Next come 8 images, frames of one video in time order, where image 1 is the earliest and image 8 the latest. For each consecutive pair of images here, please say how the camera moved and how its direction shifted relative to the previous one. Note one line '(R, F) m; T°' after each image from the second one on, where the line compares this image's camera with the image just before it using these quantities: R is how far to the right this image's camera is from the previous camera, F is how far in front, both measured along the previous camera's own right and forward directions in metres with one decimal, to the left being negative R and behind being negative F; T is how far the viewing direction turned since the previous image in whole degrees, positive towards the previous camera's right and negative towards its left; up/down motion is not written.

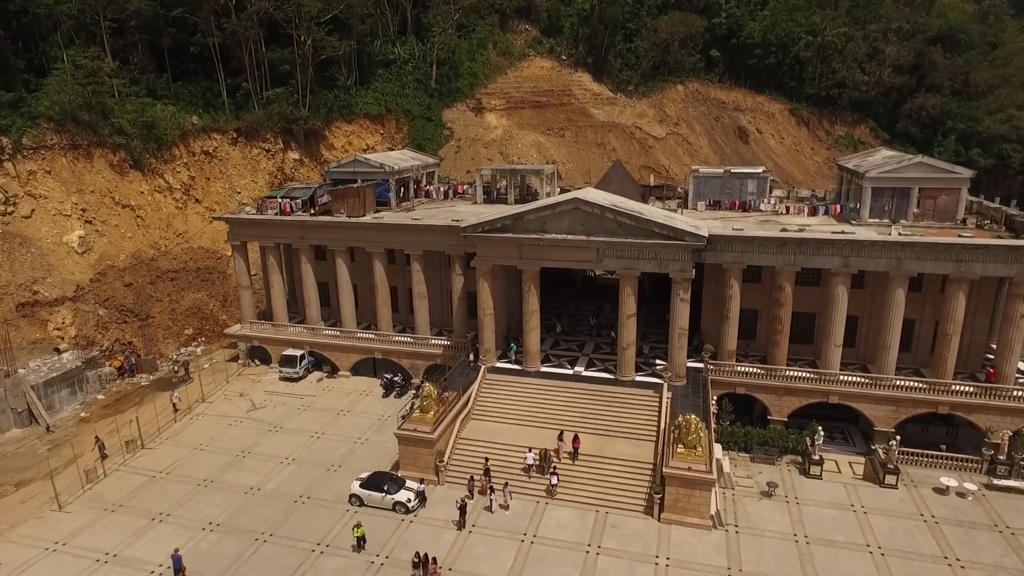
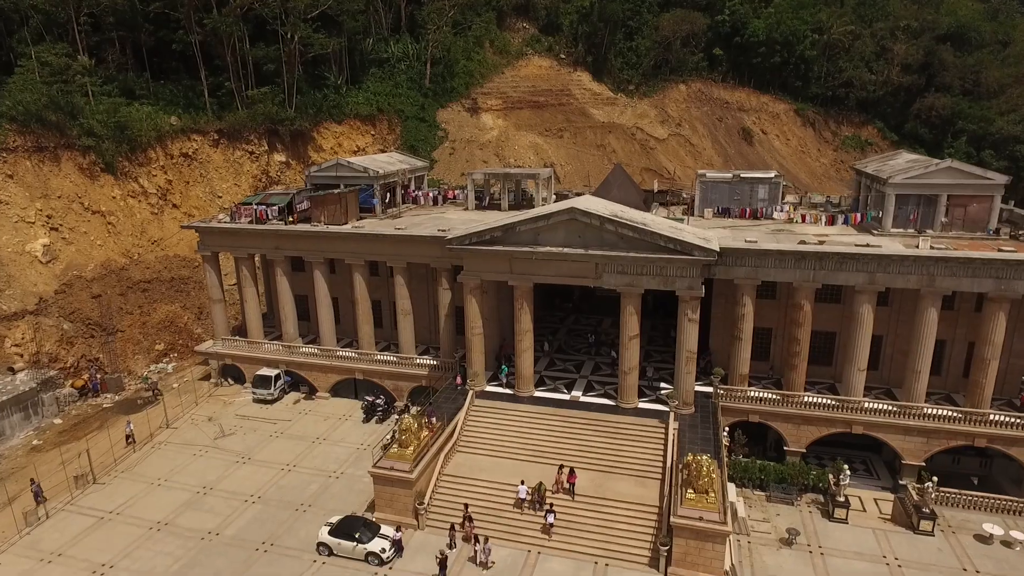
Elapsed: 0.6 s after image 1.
(+0.4, +2.8) m; 0°
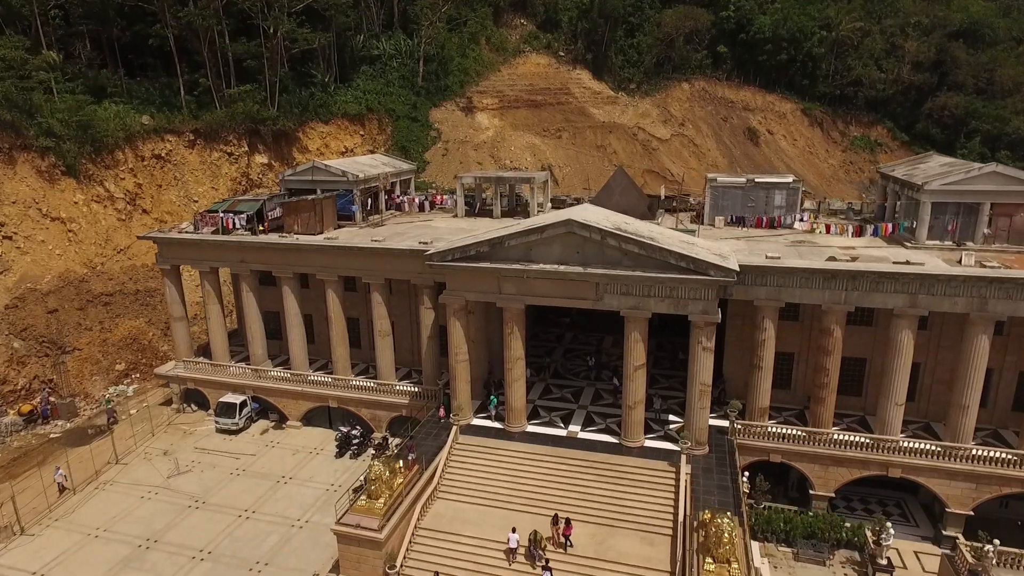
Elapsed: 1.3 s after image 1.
(+0.4, +3.4) m; 0°
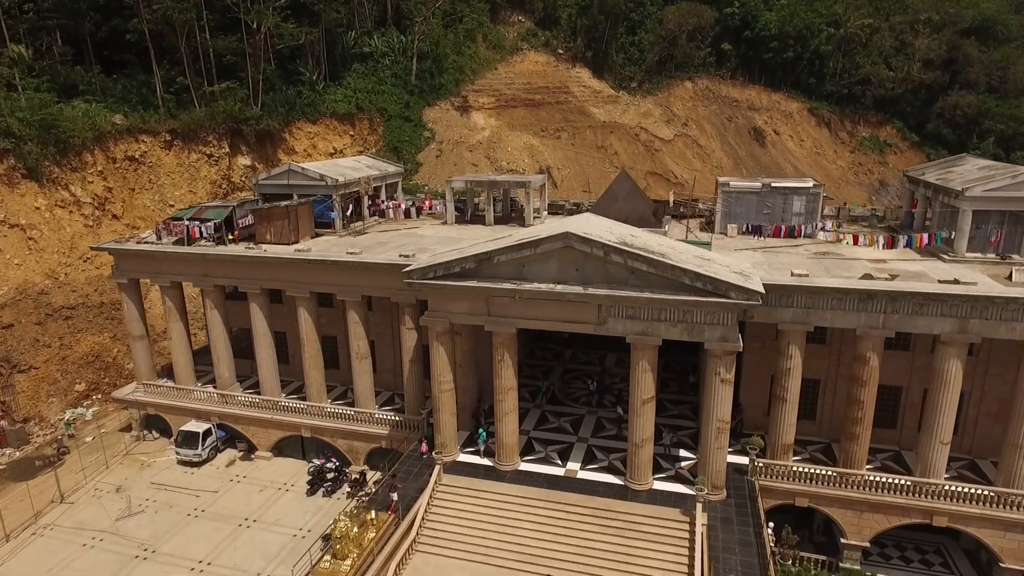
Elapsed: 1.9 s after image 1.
(+0.3, +3.0) m; 0°
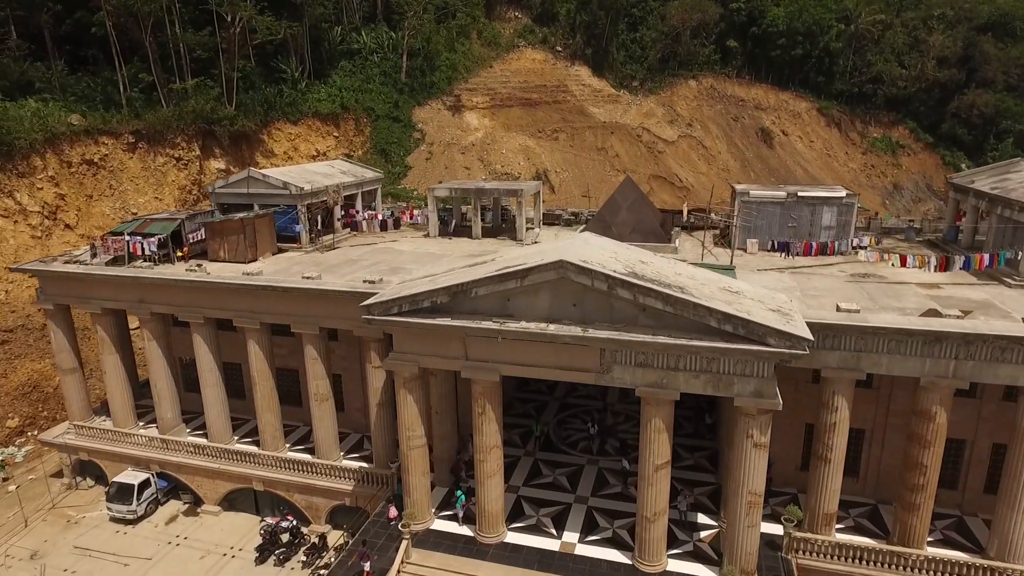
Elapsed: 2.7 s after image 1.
(+0.5, +4.0) m; 0°
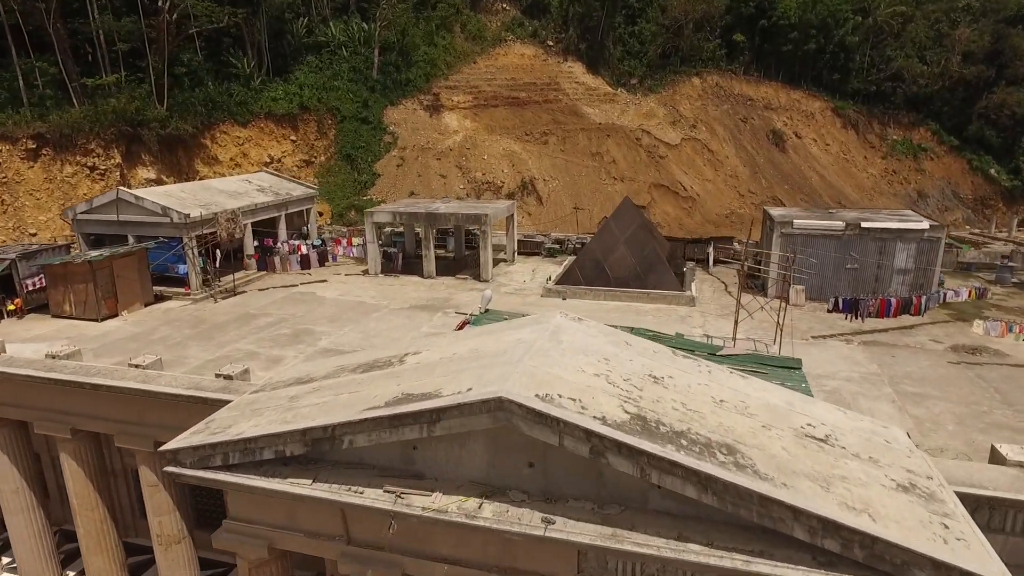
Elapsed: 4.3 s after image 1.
(+1.4, +7.6) m; 0°
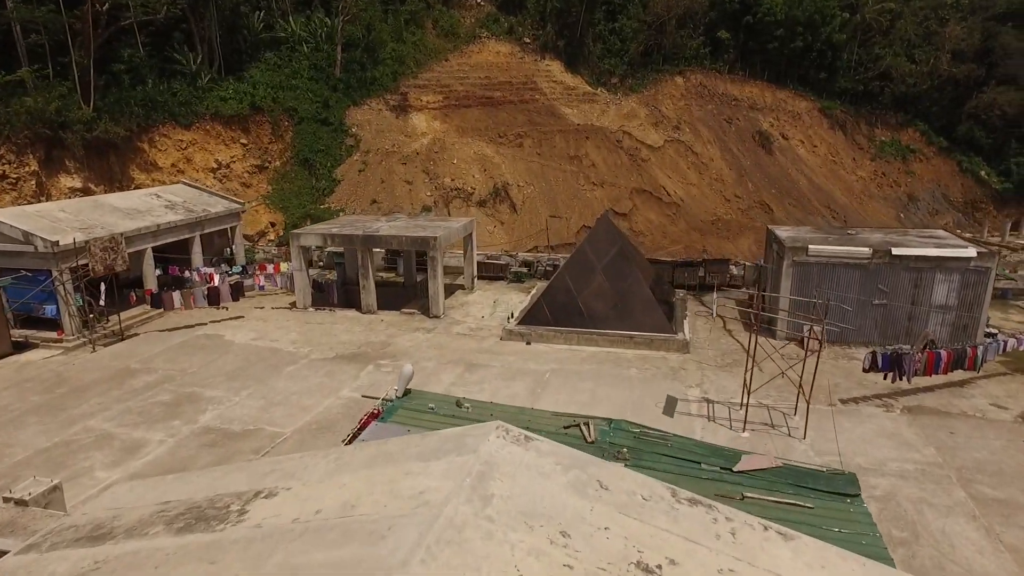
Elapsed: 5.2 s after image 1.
(+0.9, +4.1) m; +2°
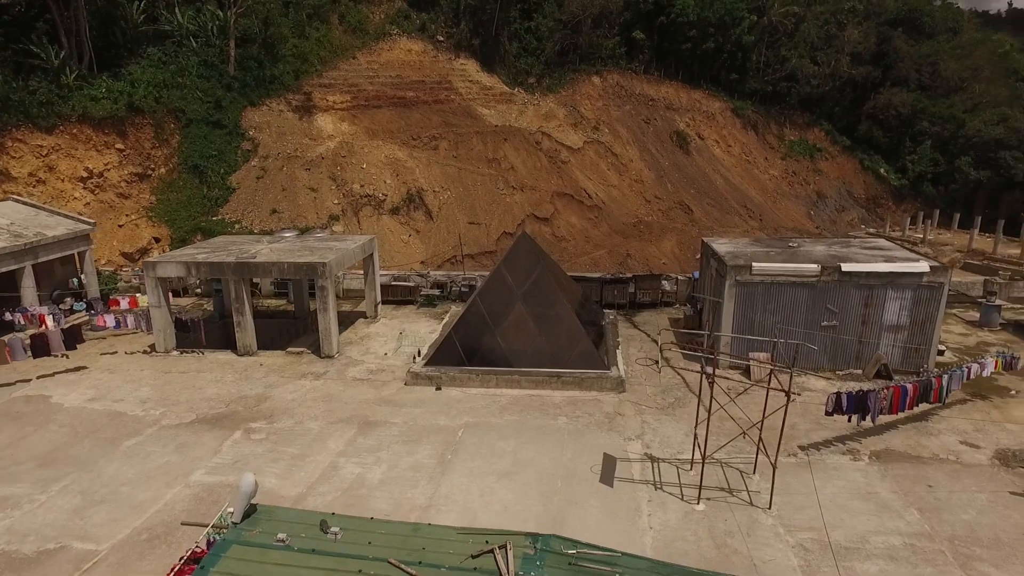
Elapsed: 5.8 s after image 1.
(+0.5, +2.7) m; +7°
